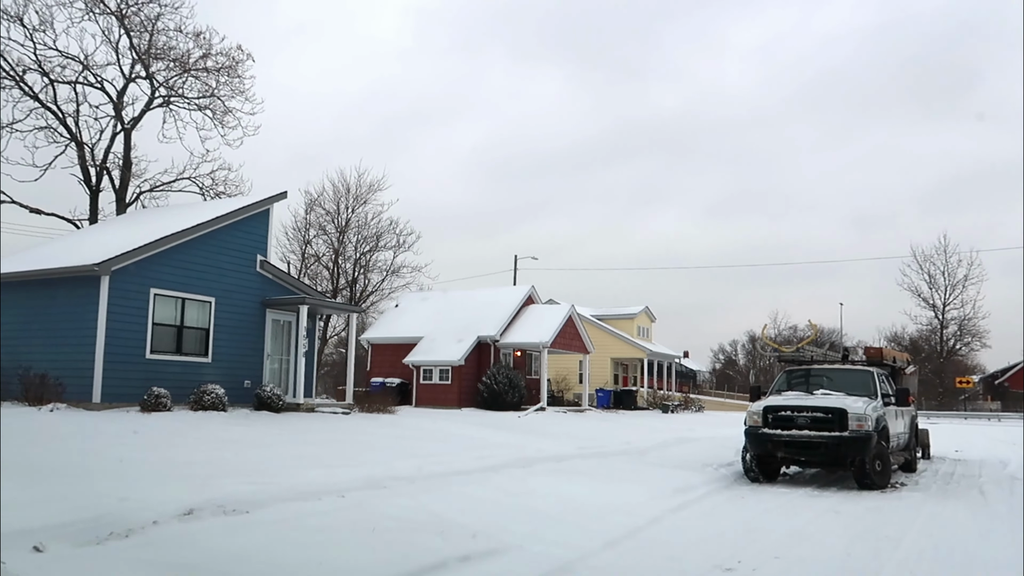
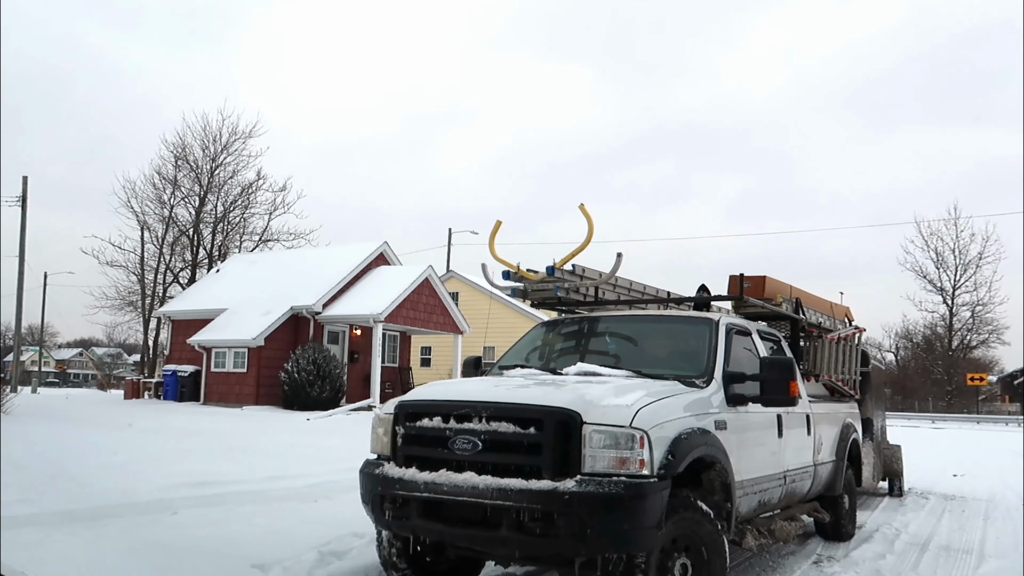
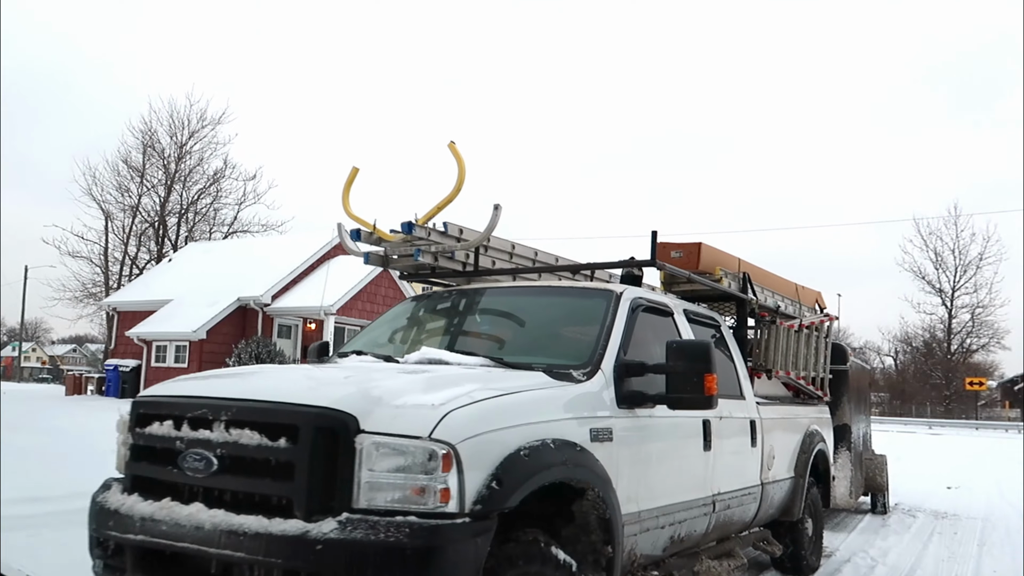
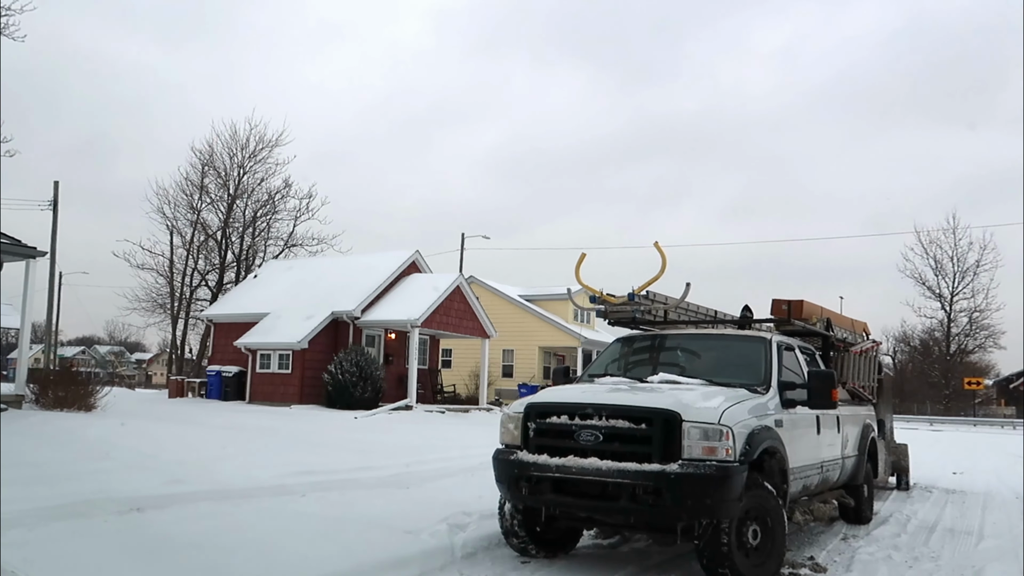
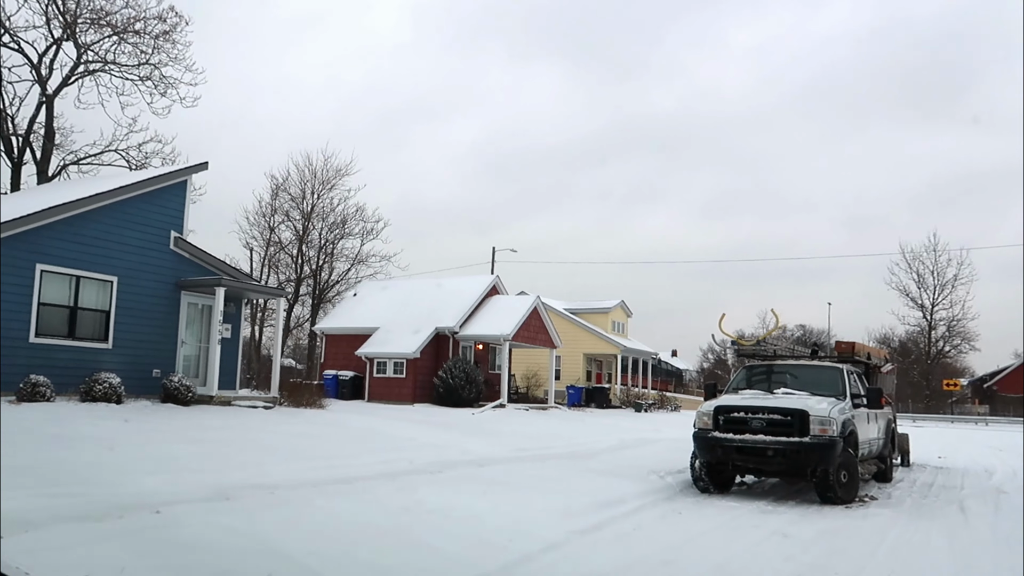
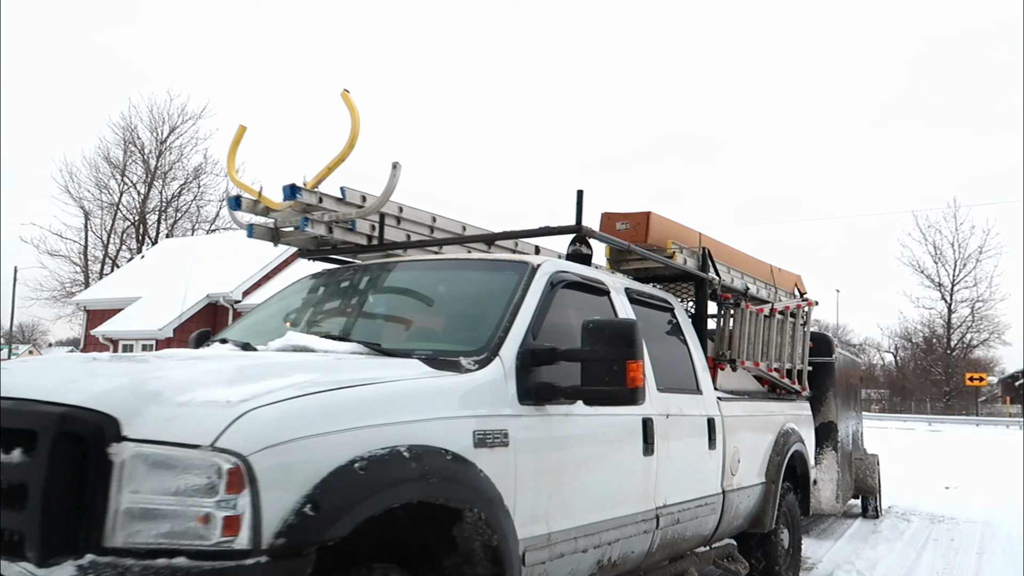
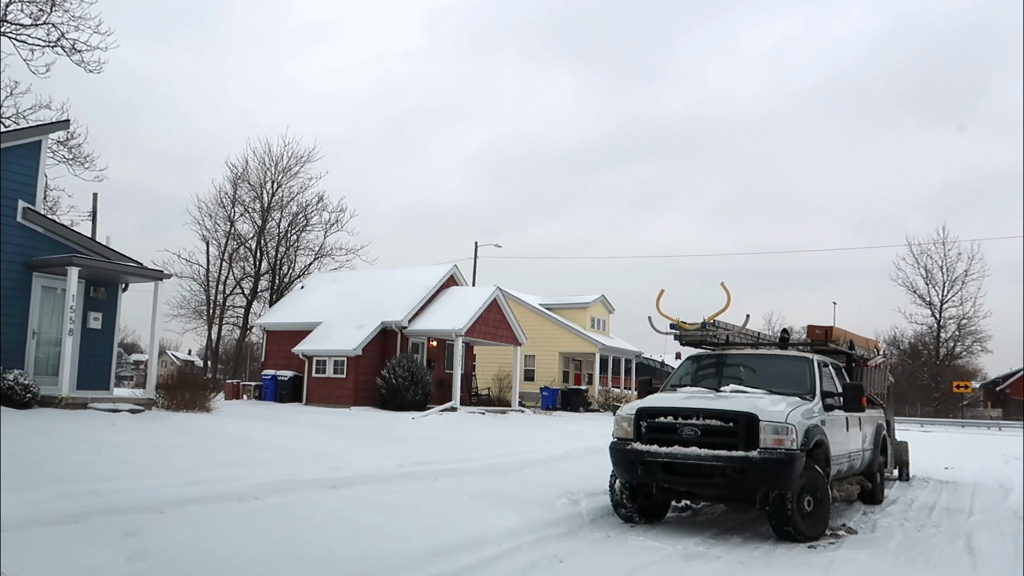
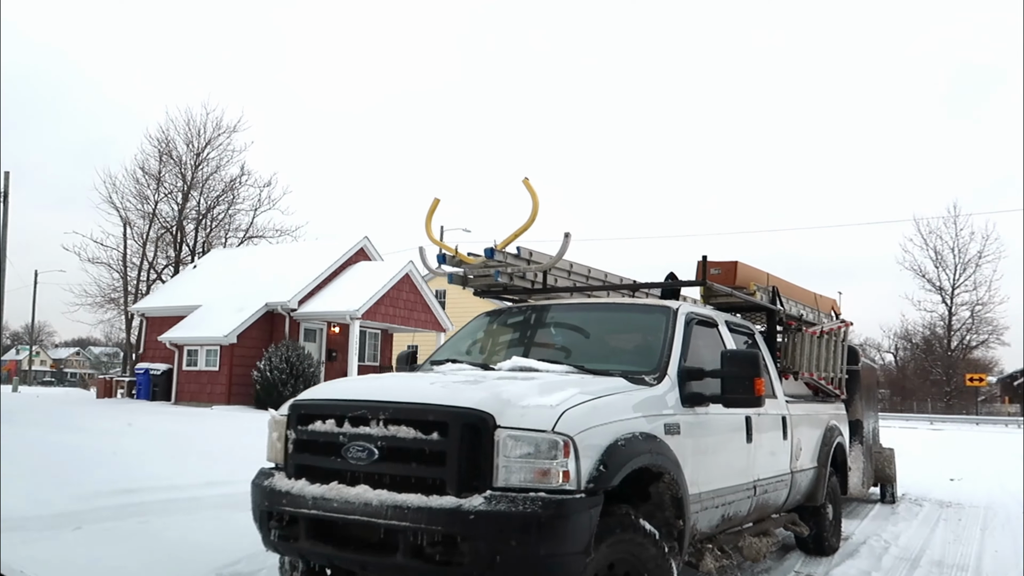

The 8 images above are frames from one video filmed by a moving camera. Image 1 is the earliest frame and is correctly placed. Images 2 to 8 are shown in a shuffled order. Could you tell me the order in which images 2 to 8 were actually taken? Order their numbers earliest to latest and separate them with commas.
5, 7, 4, 2, 8, 3, 6
